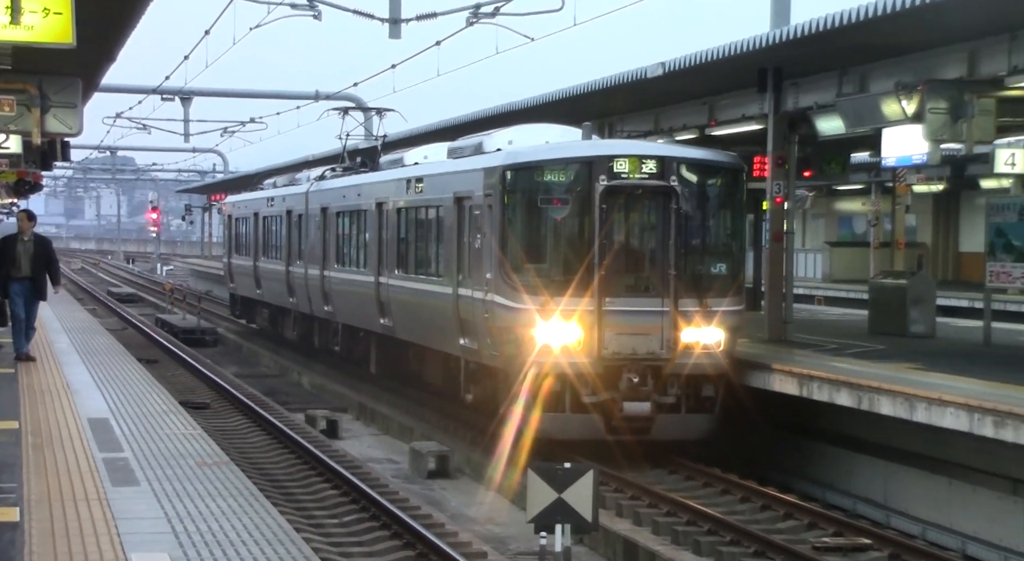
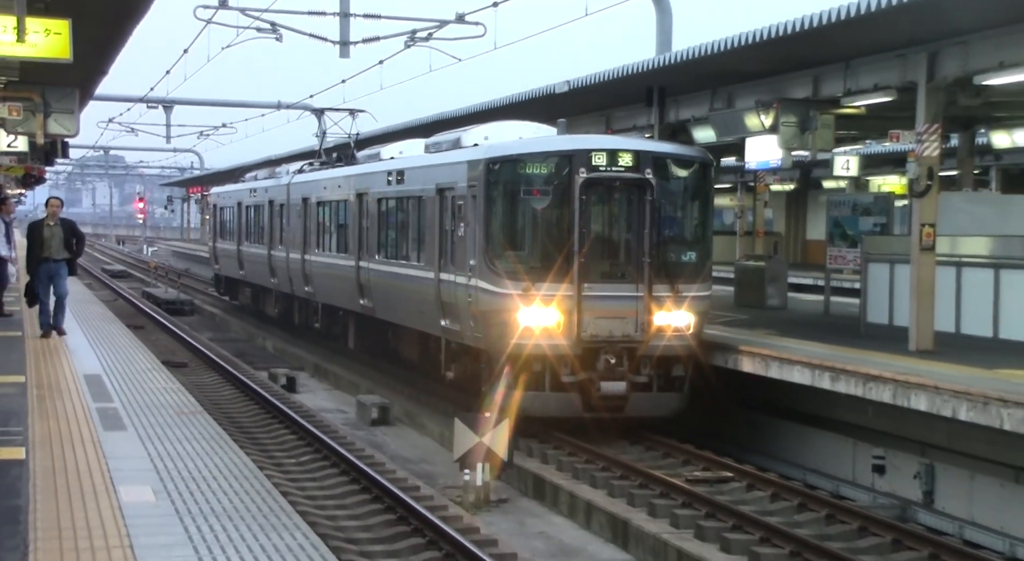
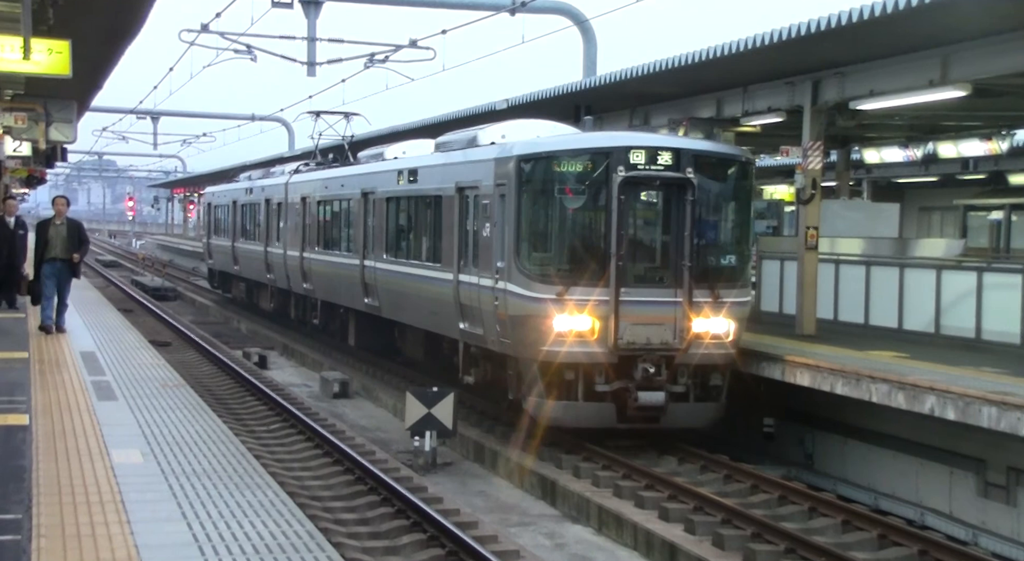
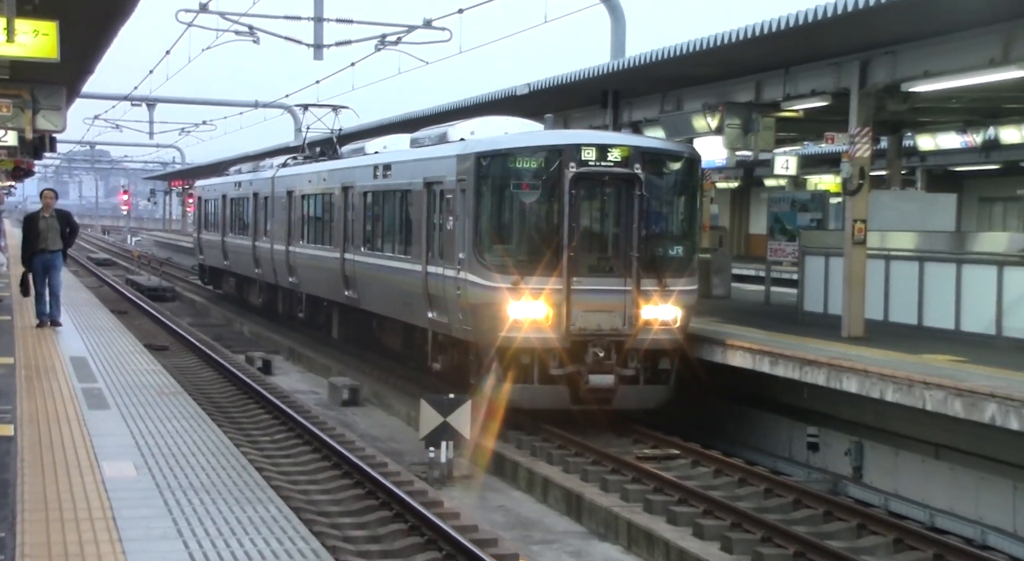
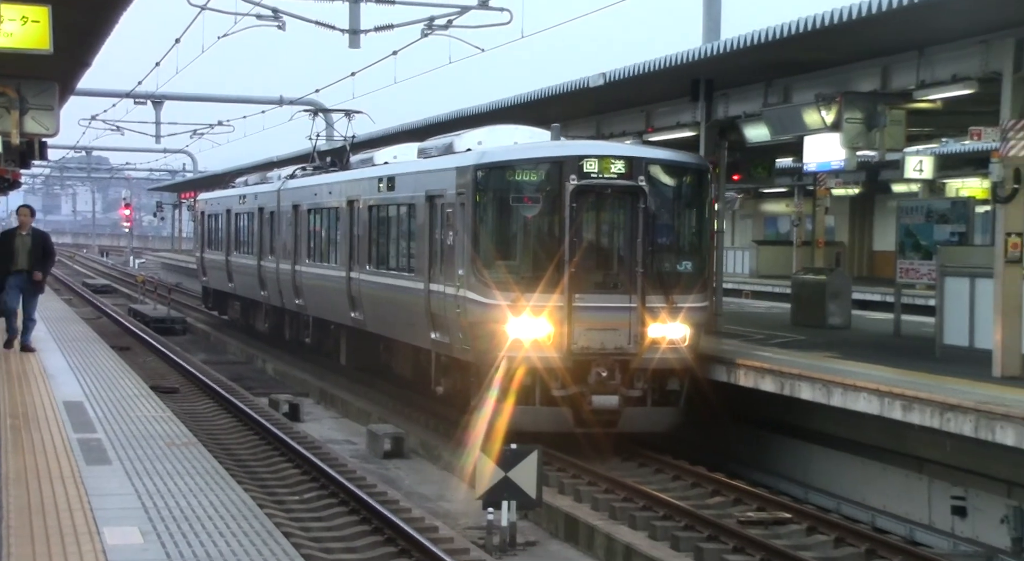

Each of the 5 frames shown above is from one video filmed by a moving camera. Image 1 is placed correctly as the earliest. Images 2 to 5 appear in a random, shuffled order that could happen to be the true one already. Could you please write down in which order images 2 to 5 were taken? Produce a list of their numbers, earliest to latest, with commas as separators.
5, 2, 4, 3
